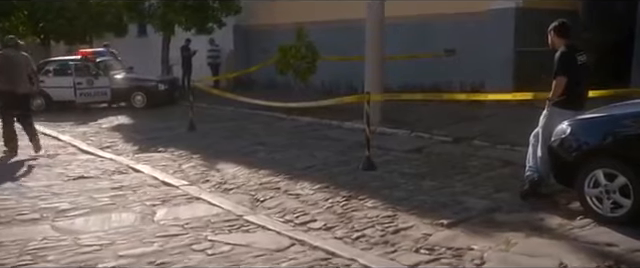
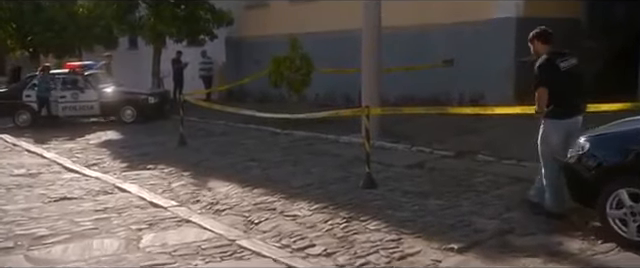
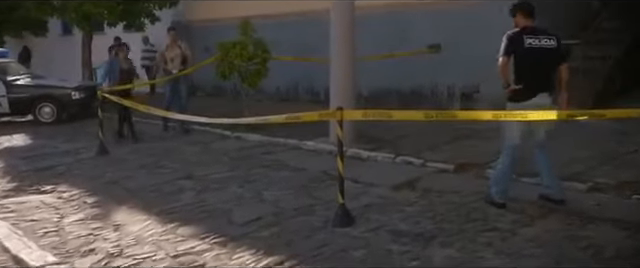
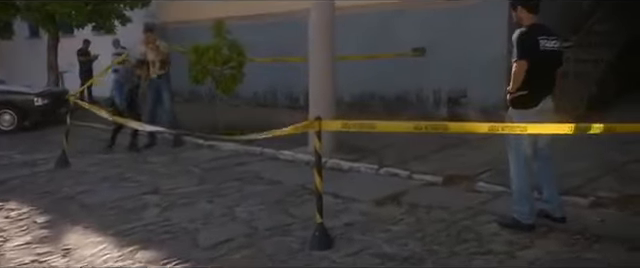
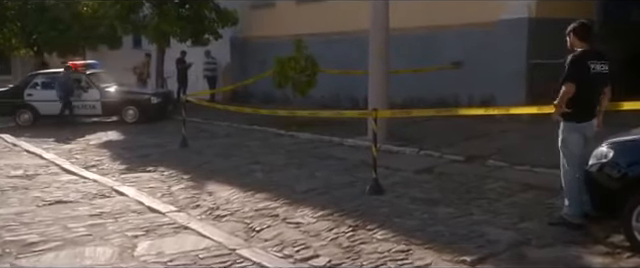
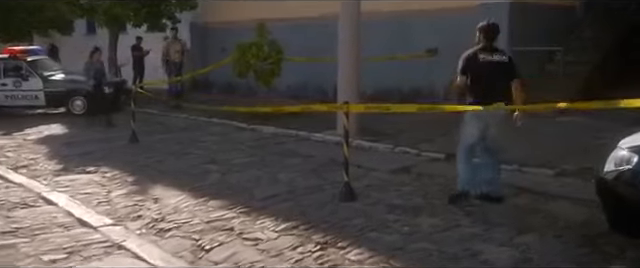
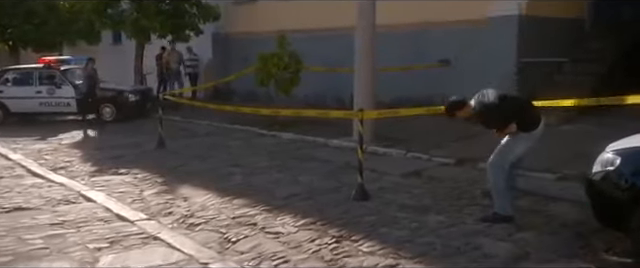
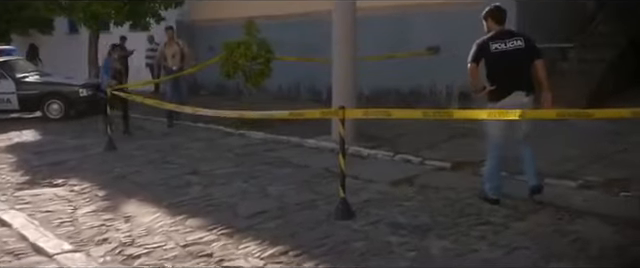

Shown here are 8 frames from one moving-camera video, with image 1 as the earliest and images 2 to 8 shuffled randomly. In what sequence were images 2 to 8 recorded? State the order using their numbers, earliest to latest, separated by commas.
2, 5, 7, 6, 8, 3, 4
